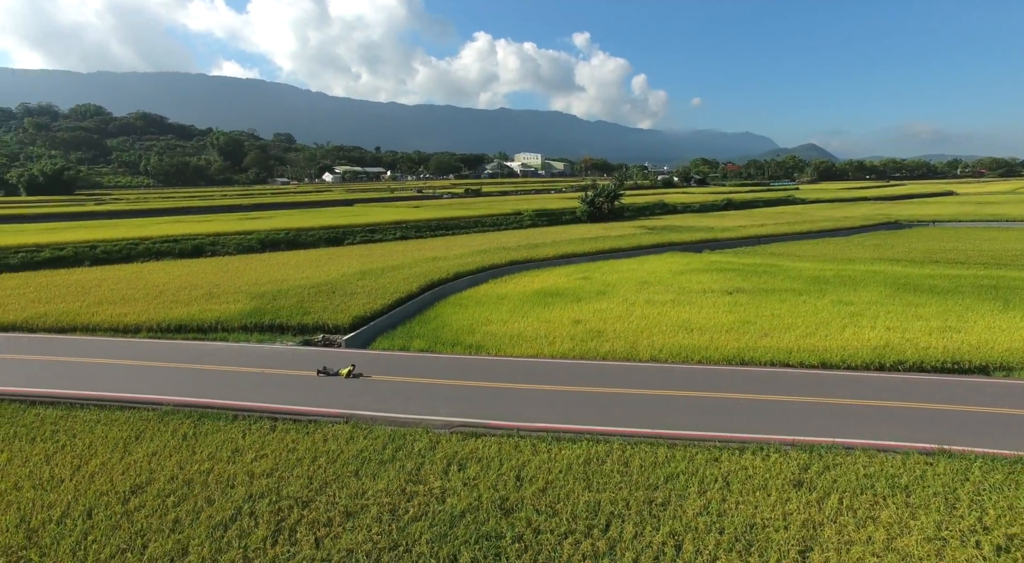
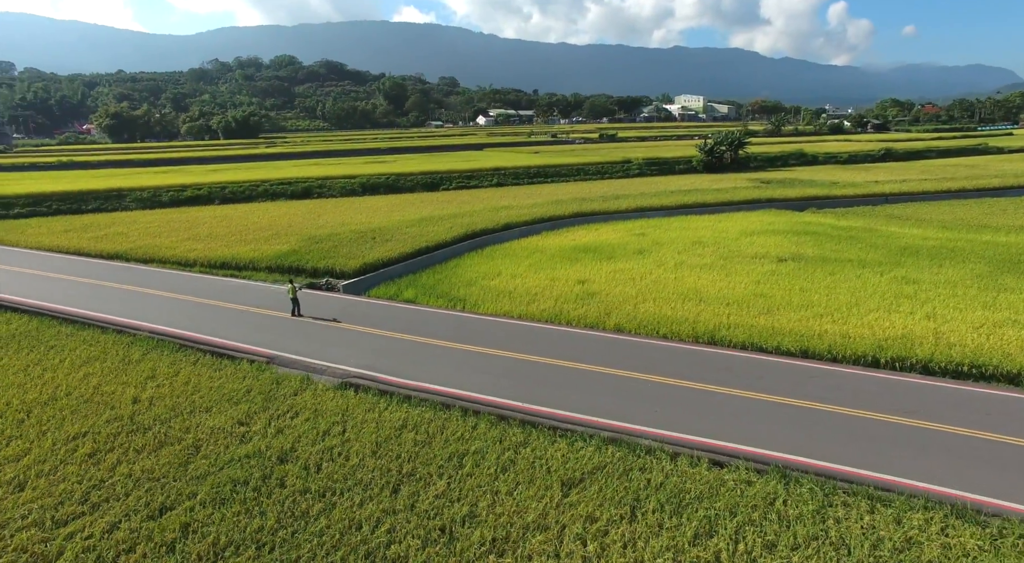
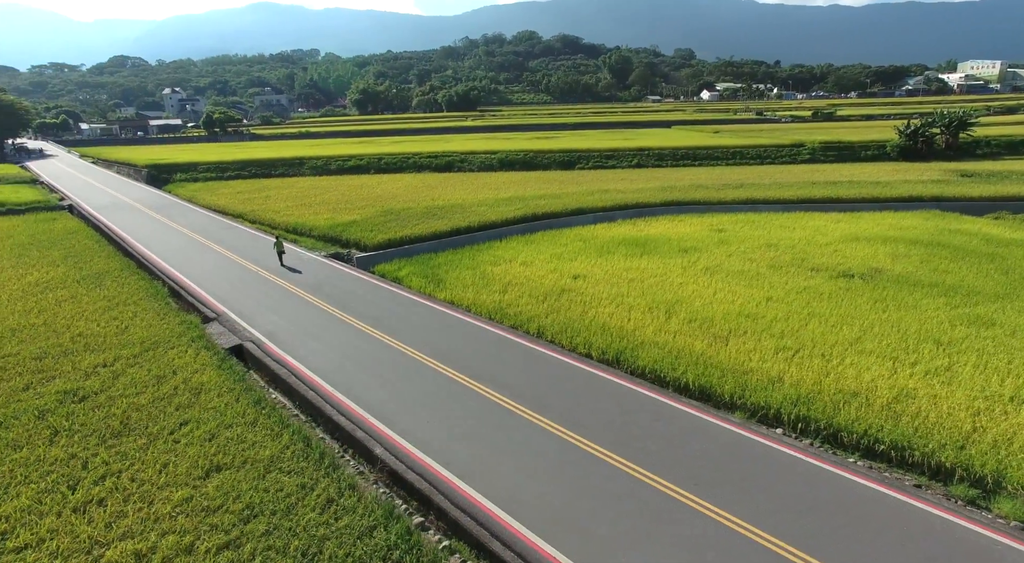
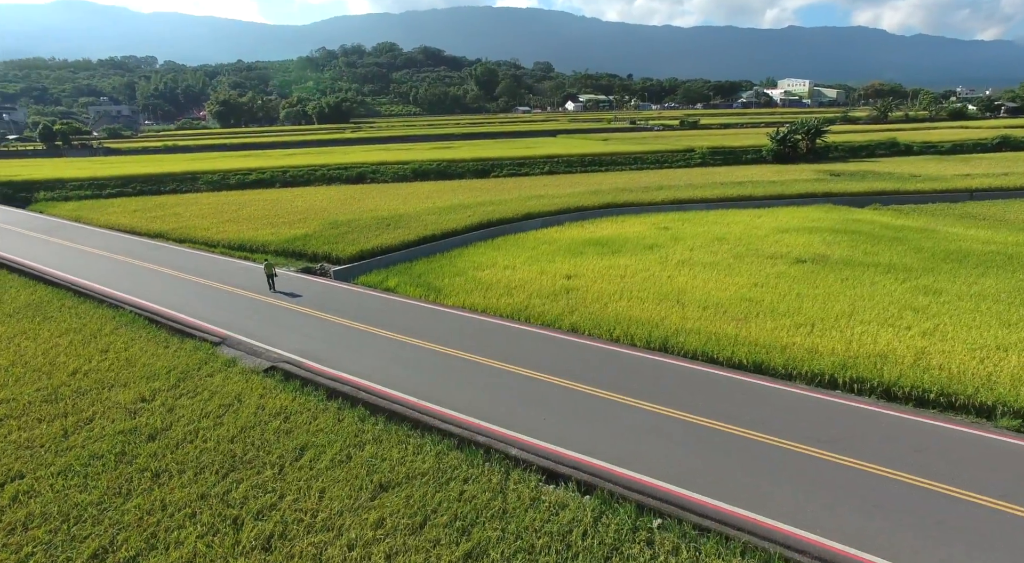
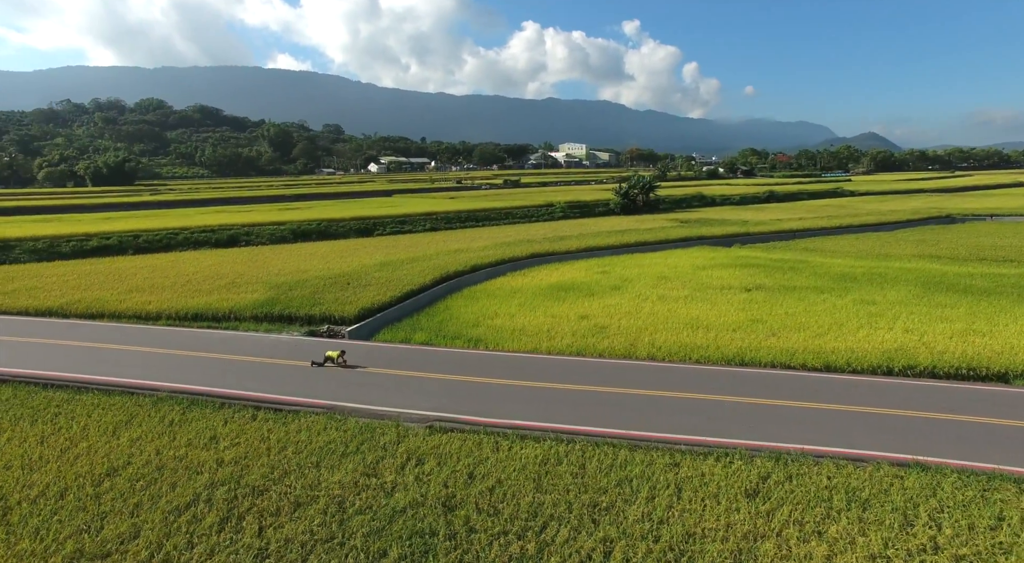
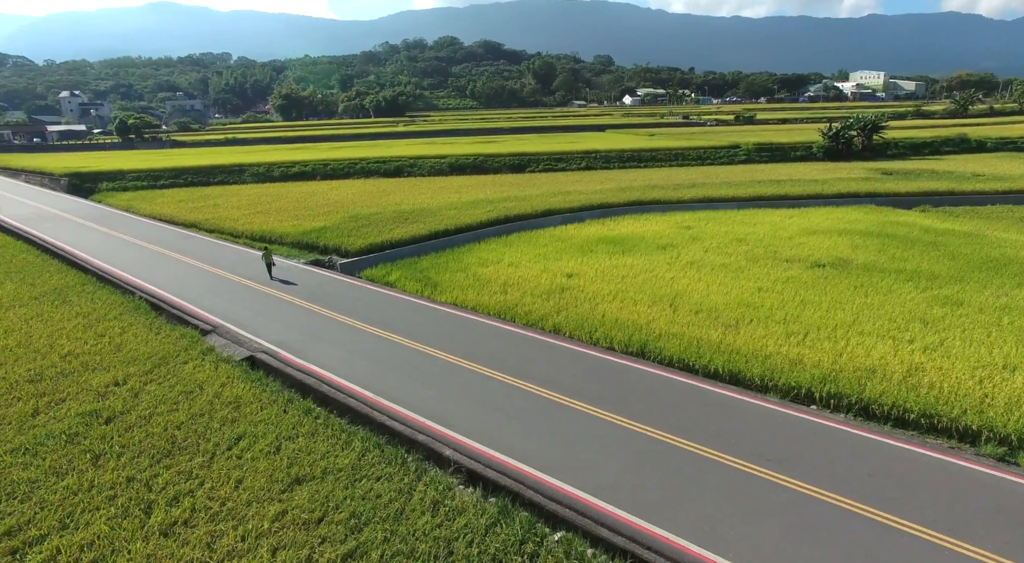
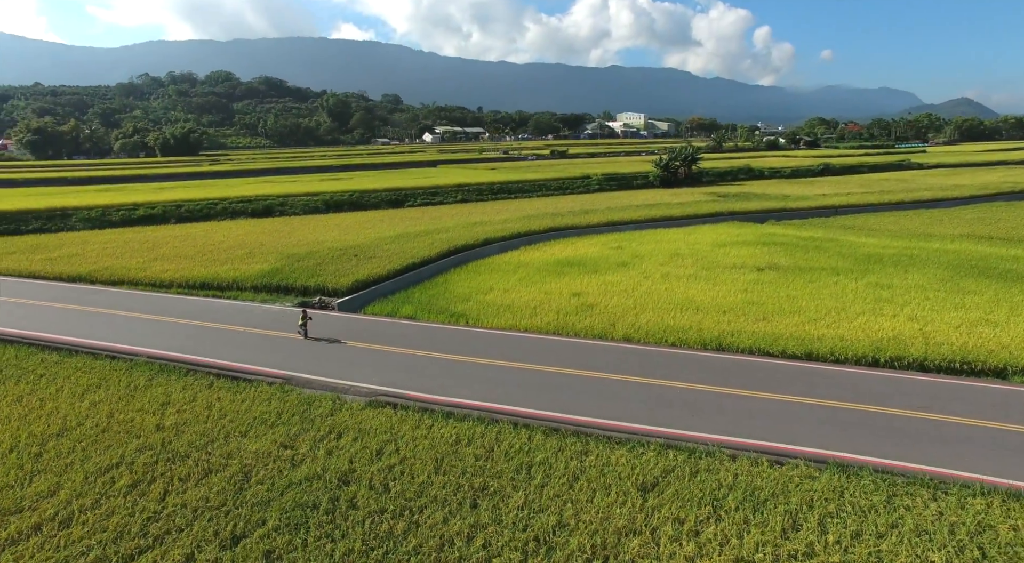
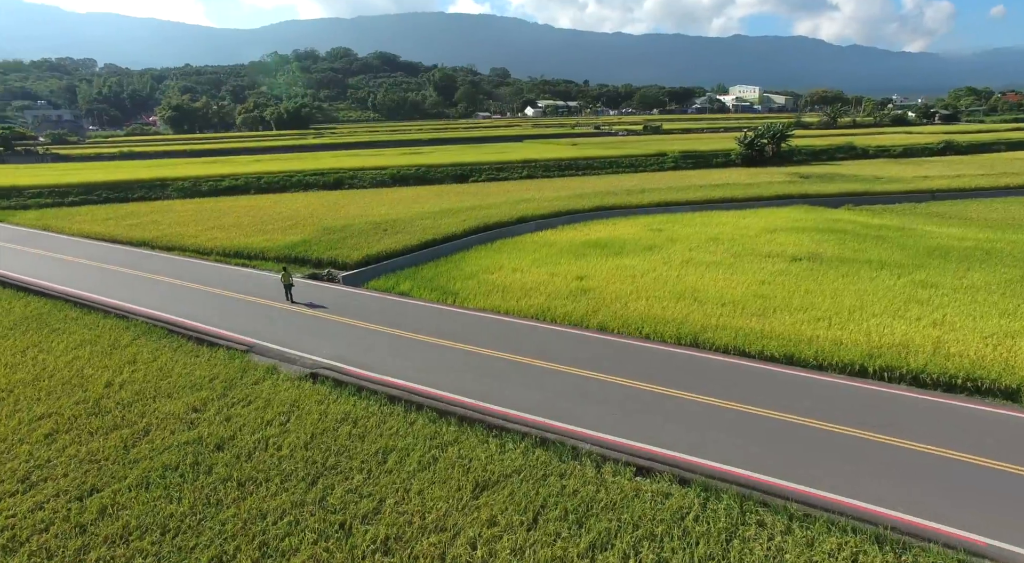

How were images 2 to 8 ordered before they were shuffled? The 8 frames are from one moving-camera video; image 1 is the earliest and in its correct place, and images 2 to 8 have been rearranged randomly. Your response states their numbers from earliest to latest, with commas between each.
5, 7, 2, 8, 4, 6, 3
